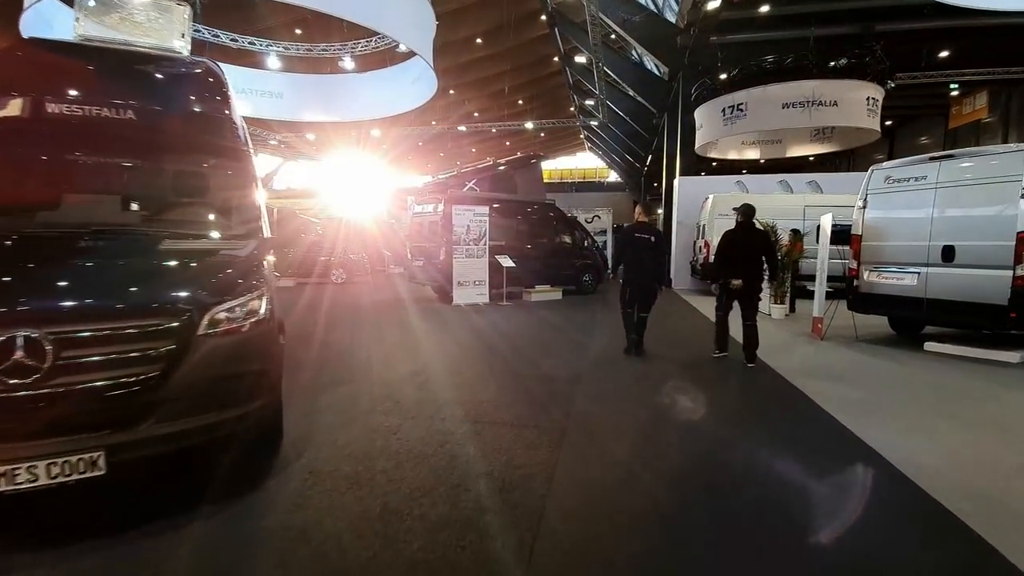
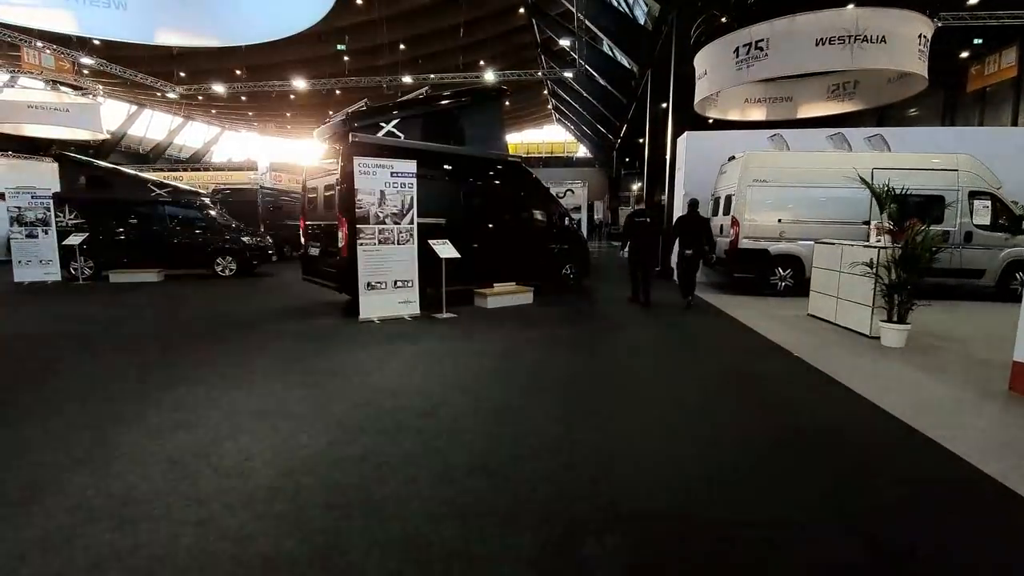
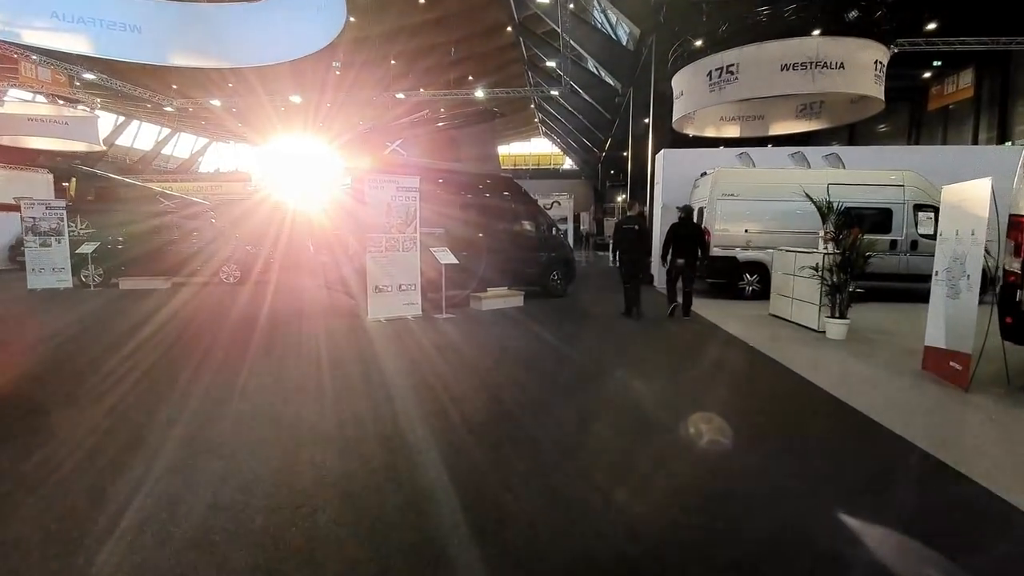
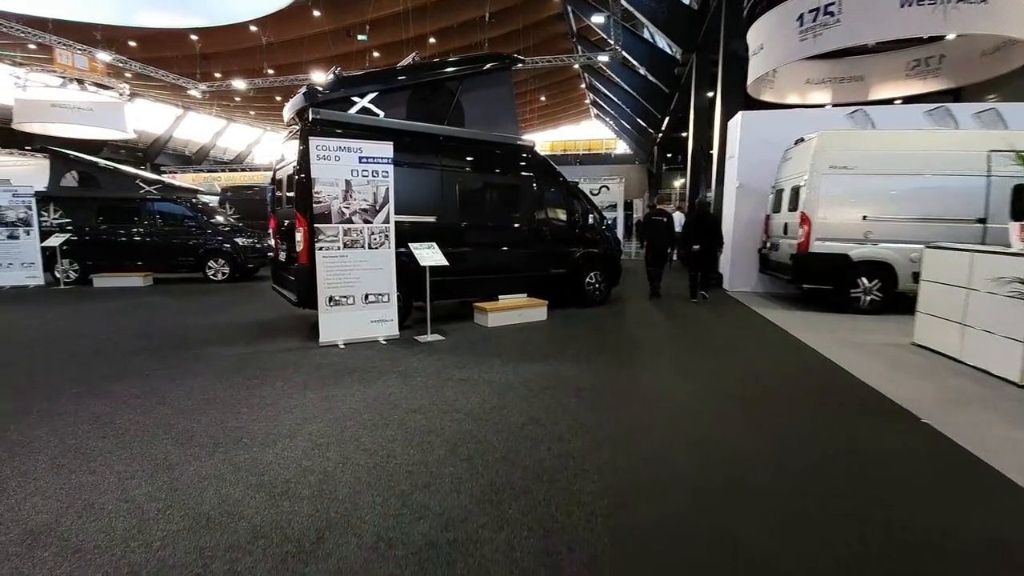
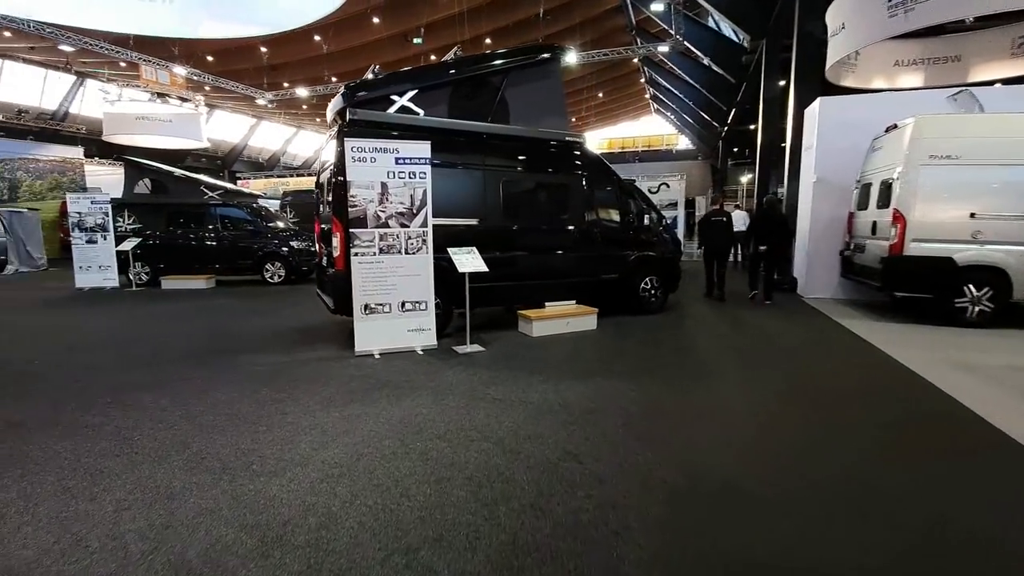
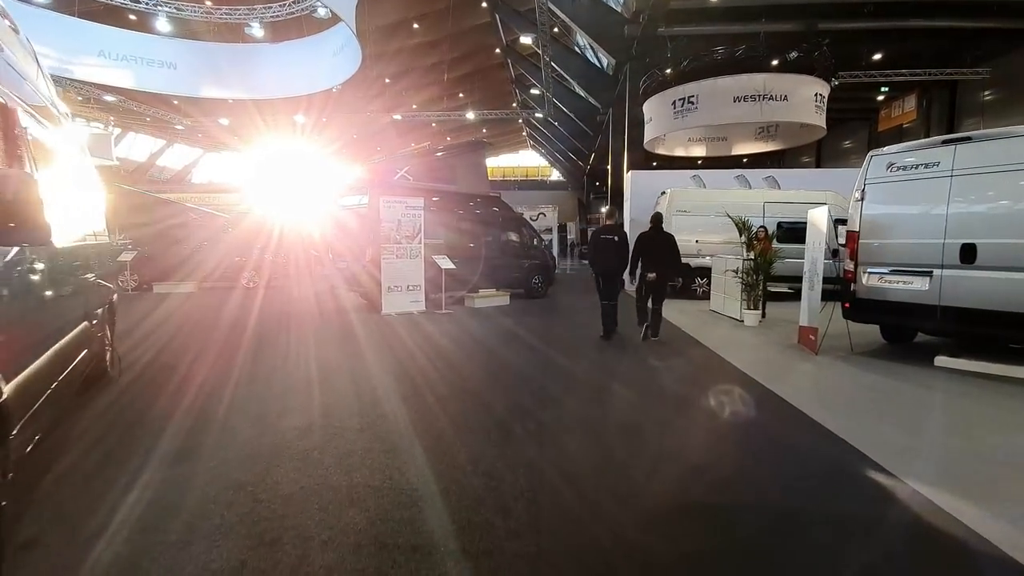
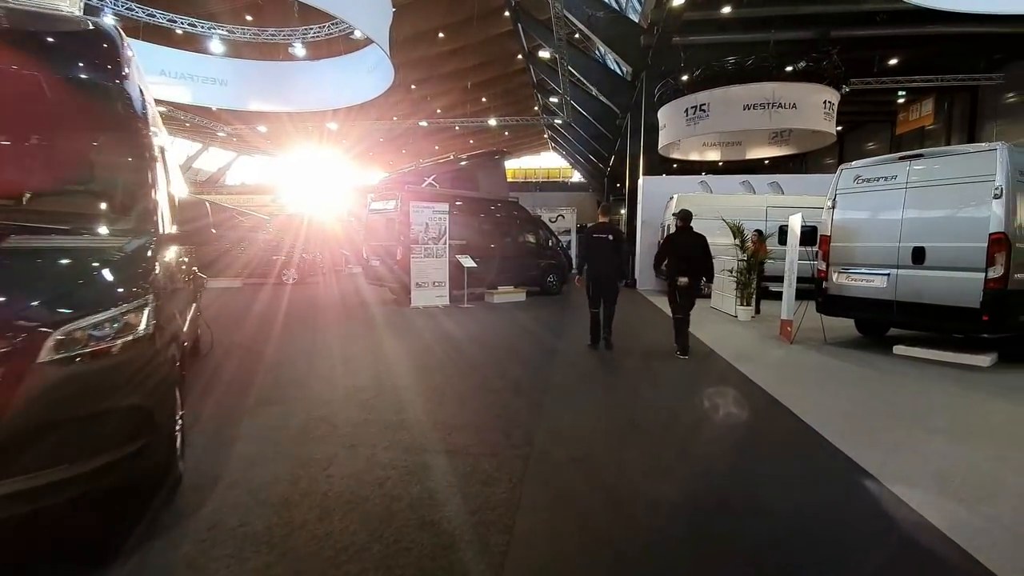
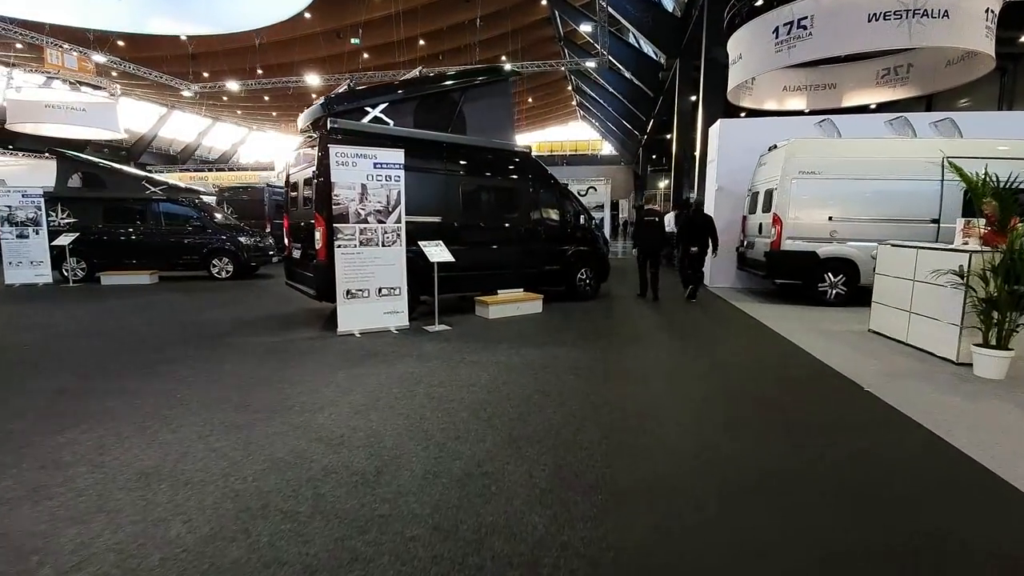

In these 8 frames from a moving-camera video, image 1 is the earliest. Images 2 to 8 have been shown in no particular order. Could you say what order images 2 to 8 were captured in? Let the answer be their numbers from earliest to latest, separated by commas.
7, 6, 3, 2, 8, 4, 5
